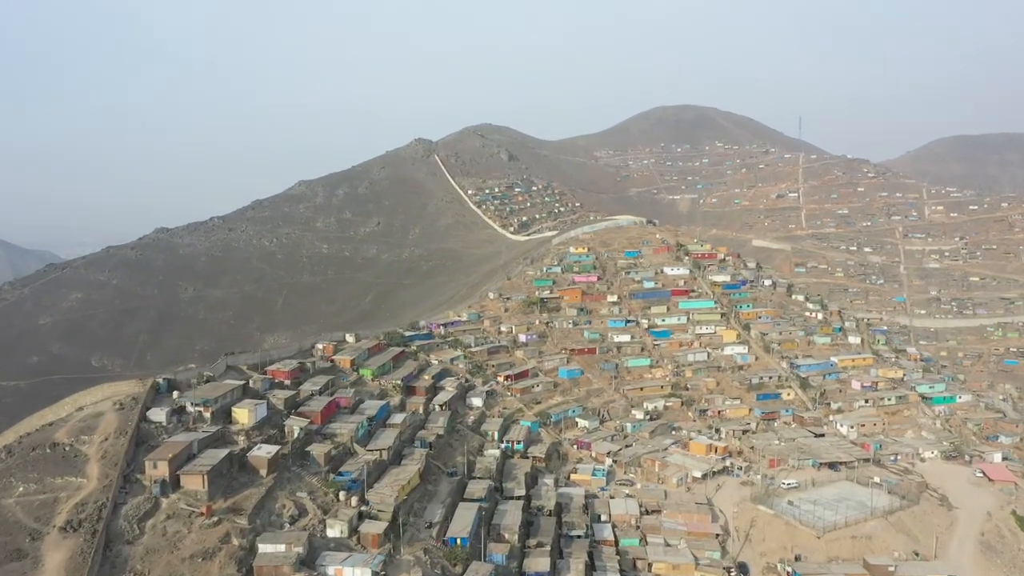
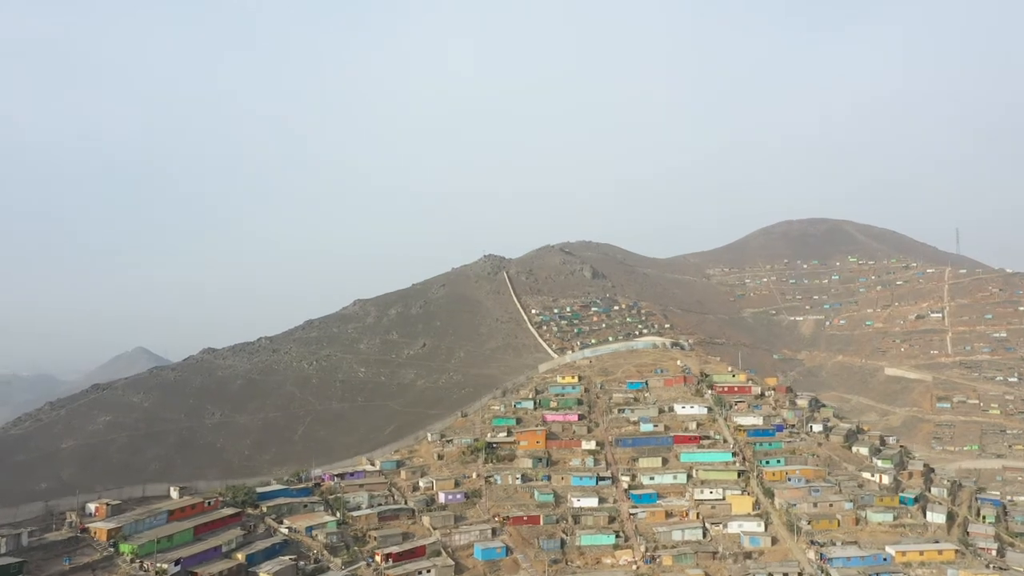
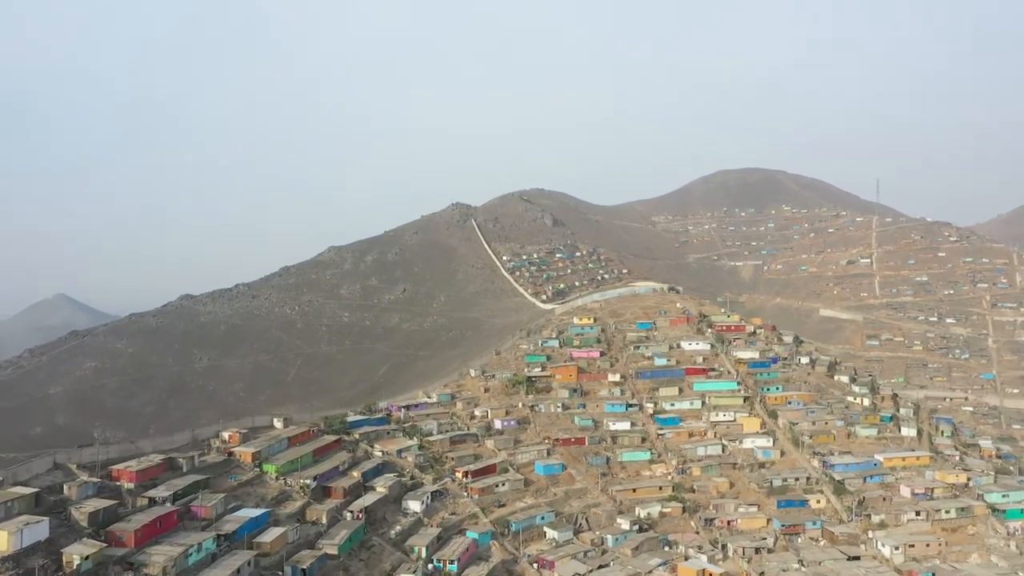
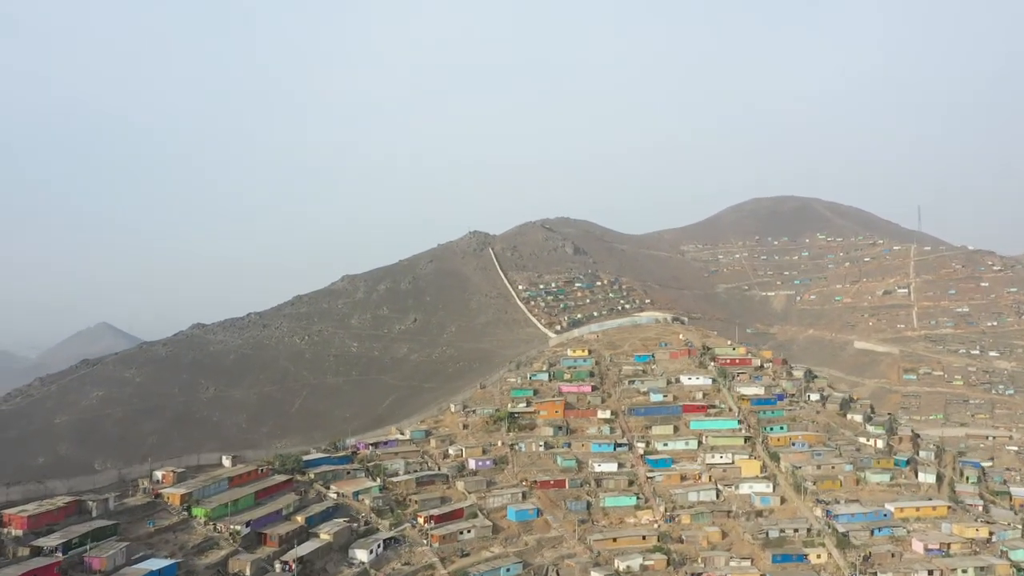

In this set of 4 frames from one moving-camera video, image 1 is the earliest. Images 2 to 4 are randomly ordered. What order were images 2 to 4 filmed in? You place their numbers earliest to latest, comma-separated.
3, 4, 2
